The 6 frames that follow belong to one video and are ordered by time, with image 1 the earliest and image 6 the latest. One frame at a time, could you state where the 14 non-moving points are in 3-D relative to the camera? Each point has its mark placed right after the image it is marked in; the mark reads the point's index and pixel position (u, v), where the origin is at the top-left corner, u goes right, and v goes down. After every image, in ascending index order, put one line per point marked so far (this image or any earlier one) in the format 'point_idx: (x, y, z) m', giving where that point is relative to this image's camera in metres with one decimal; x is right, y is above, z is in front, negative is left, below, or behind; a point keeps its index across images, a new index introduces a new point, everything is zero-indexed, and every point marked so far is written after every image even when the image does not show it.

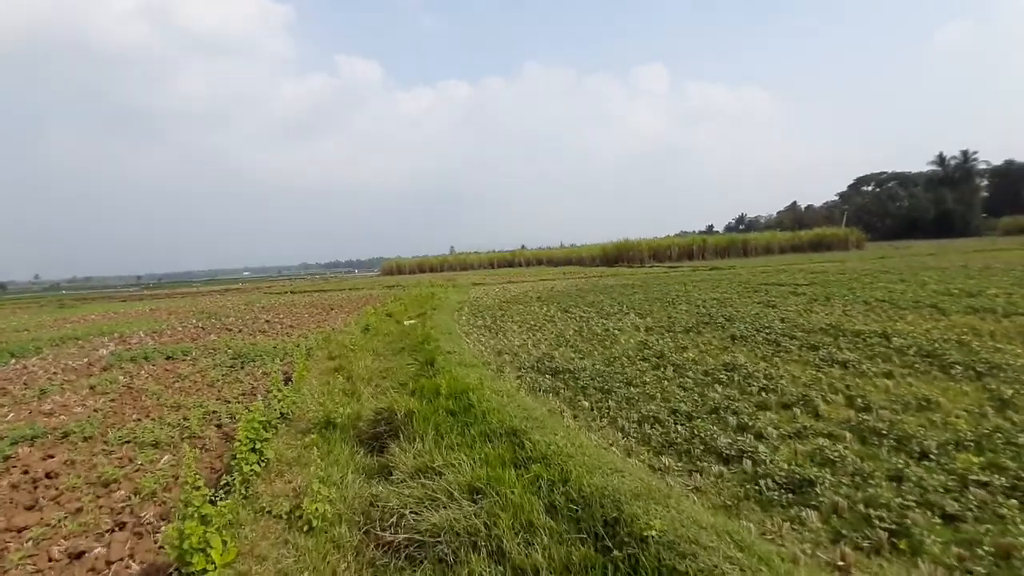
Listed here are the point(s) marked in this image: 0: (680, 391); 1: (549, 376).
0: (+2.2, -1.3, +6.4) m
1: (+0.6, -1.4, +7.5) m
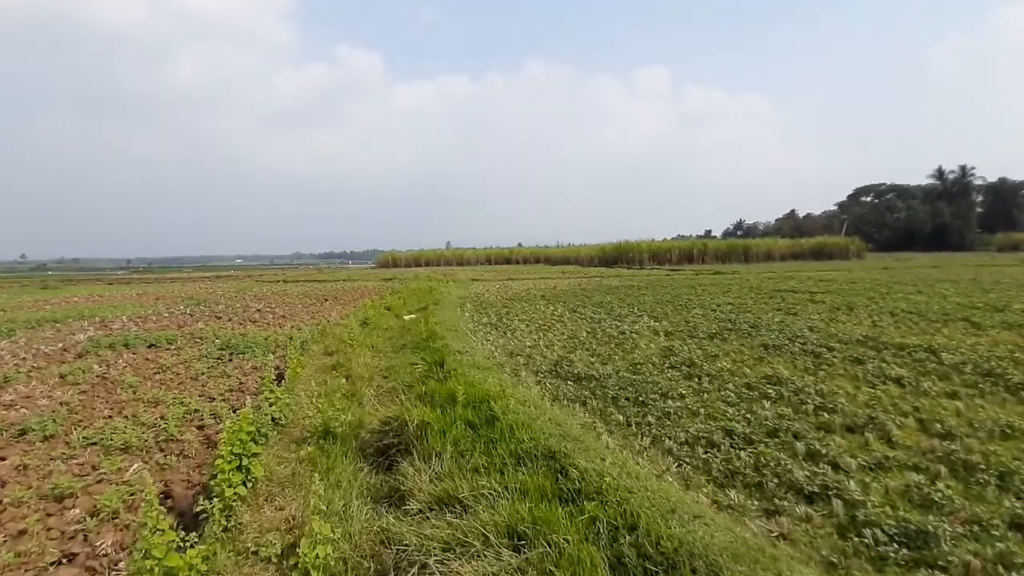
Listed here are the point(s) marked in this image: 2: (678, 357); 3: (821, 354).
0: (+2.4, -1.4, +5.6) m
1: (+0.8, -1.3, +6.8) m
2: (+2.8, -1.2, +8.3) m
3: (+5.1, -1.1, +8.2) m
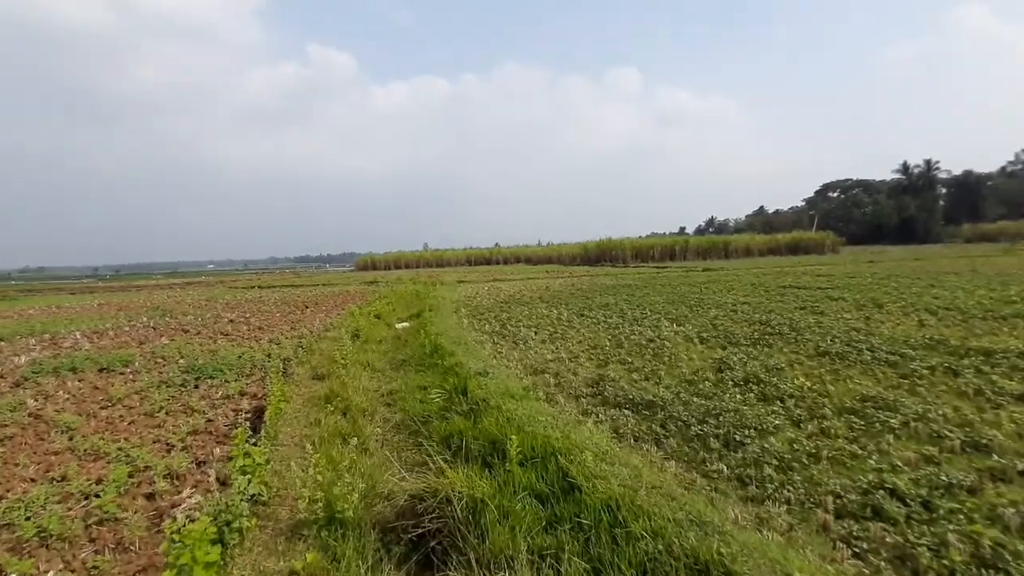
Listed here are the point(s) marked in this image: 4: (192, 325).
0: (+3.0, -1.4, +4.4) m
1: (+1.3, -1.4, +5.4) m
2: (+3.2, -1.2, +7.1) m
3: (+5.5, -1.1, +7.0) m
4: (-9.5, -1.1, +14.7) m
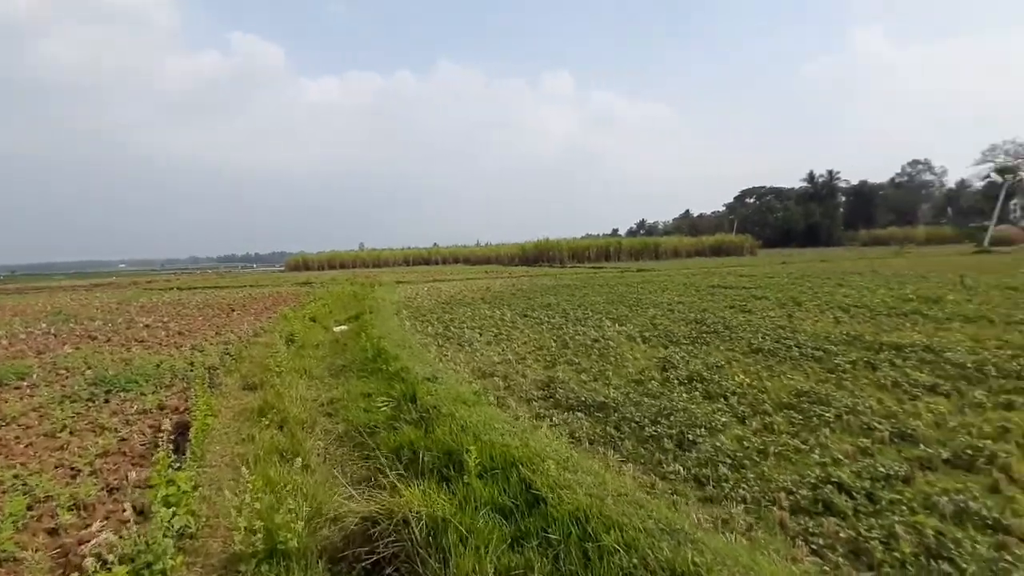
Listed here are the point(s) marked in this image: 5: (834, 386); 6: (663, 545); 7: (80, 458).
0: (+2.6, -1.4, +4.6) m
1: (+0.8, -1.4, +5.4) m
2: (+2.5, -1.2, +7.3) m
3: (+4.8, -1.1, +7.5) m
4: (-11.1, -1.2, +13.3) m
5: (+4.0, -1.2, +6.3) m
6: (+0.8, -1.3, +2.6) m
7: (-4.3, -1.7, +5.0) m
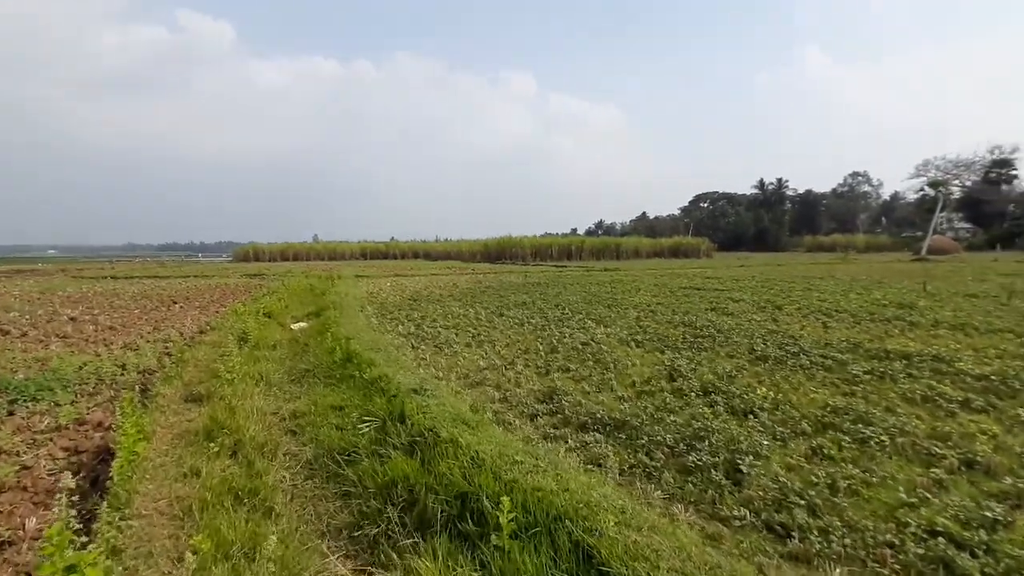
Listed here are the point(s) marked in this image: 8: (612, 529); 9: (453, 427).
0: (+2.7, -1.4, +3.9) m
1: (+0.9, -1.4, +4.6) m
2: (+2.4, -1.2, +6.6) m
3: (+4.7, -1.2, +7.0) m
4: (-11.6, -0.9, +11.5) m
5: (+4.0, -1.3, +5.8) m
6: (+1.1, -1.3, +1.8) m
7: (-4.2, -1.6, +3.8) m
8: (+0.5, -1.3, +2.6) m
9: (-0.5, -1.2, +4.2) m
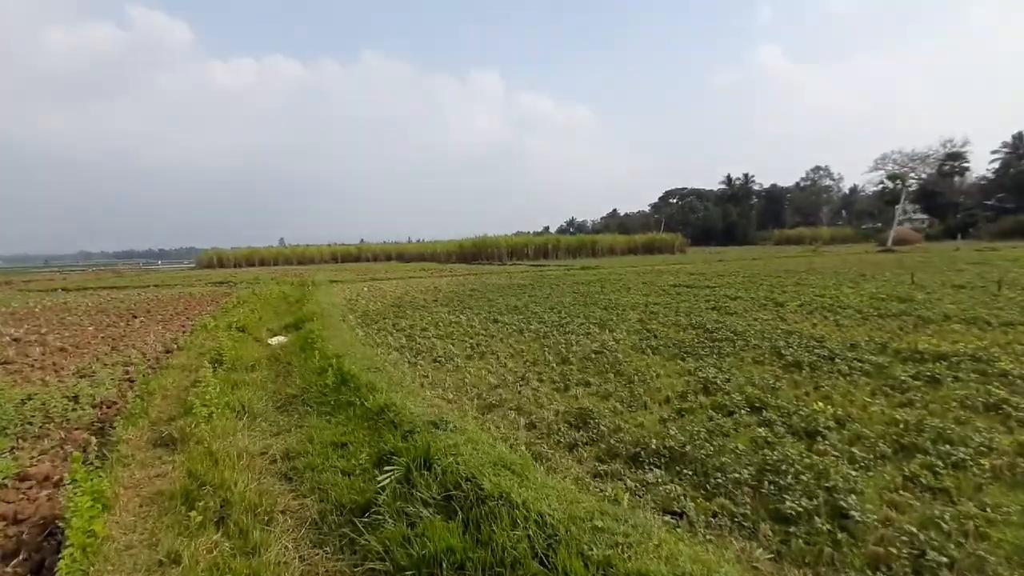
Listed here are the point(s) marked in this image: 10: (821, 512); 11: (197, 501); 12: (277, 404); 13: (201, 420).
0: (+3.1, -1.5, +3.3) m
1: (+1.3, -1.5, +3.9) m
2: (+2.6, -1.3, +6.0) m
3: (+4.9, -1.2, +6.5) m
4: (-11.6, -1.3, +10.1) m
5: (+4.3, -1.3, +5.2) m
6: (+1.6, -1.4, +1.1) m
7: (-3.8, -1.8, +2.8) m
8: (+1.0, -1.4, +1.9) m
9: (-0.1, -1.3, +3.4) m
10: (+2.0, -1.5, +3.3) m
11: (-2.3, -1.6, +3.7) m
12: (-3.0, -1.5, +6.4) m
13: (-3.3, -1.4, +5.2) m
